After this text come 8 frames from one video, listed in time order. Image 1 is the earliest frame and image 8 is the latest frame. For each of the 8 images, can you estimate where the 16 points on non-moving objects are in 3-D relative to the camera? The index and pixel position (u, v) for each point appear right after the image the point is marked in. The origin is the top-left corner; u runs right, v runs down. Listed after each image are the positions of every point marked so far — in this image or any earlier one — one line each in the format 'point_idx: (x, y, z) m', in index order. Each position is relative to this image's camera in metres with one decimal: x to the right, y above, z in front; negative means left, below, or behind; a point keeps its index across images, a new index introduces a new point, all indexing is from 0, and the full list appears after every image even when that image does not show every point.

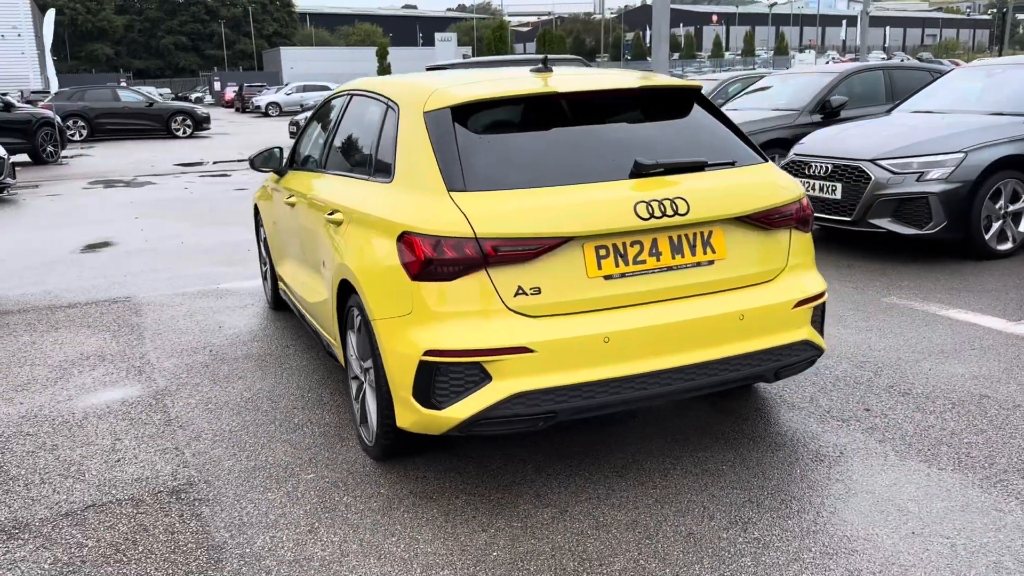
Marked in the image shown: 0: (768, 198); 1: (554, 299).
0: (+0.9, +0.3, +3.2) m
1: (+0.1, 0.0, +2.9) m
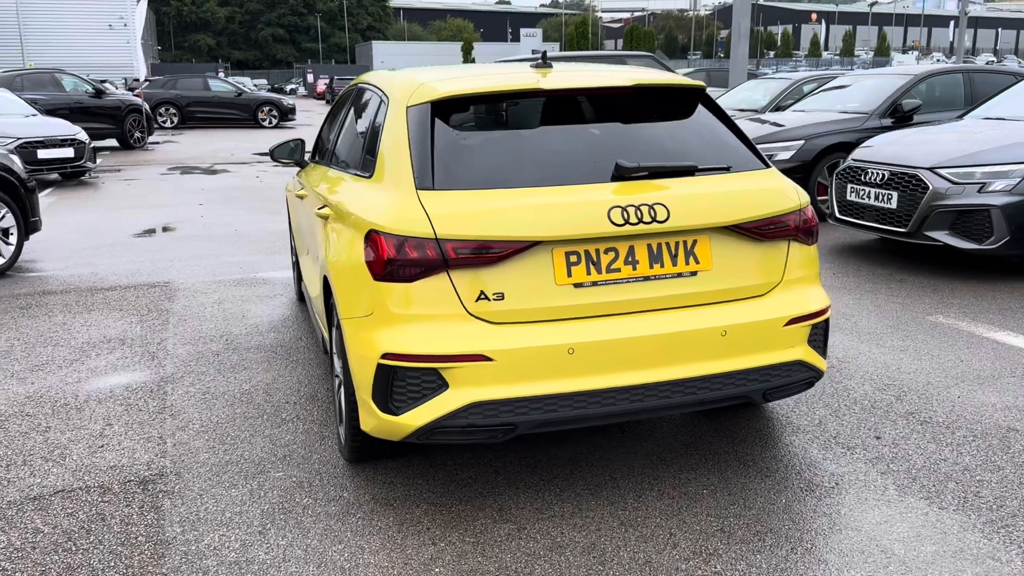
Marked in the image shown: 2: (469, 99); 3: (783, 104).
0: (+0.9, +0.3, +3.0) m
1: (0.0, -0.1, +2.8) m
2: (-0.2, +0.7, +3.2) m
3: (+3.6, +2.5, +11.8) m
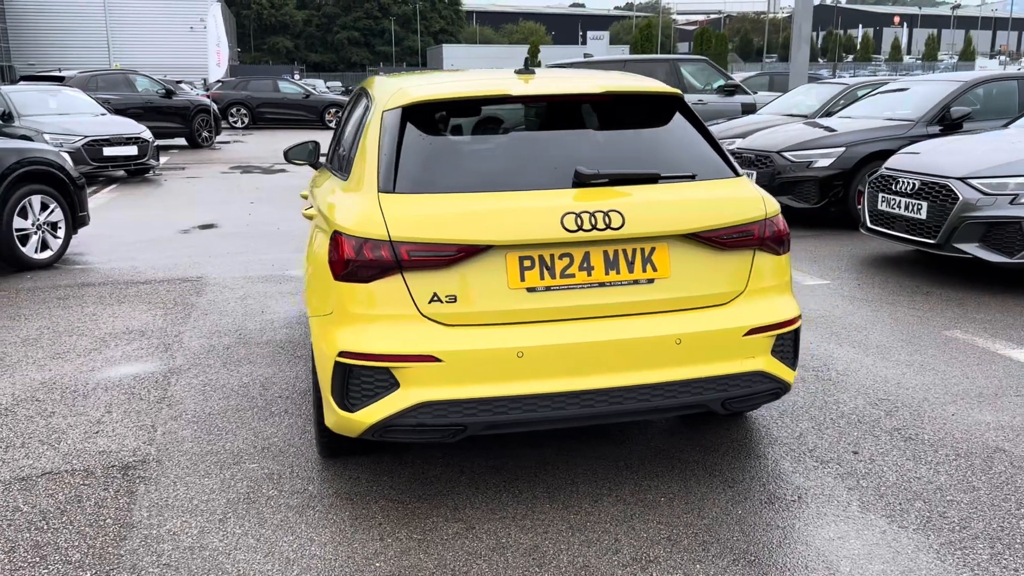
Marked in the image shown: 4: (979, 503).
0: (+0.7, +0.2, +3.0) m
1: (-0.1, -0.1, +2.8) m
2: (-0.3, +0.7, +3.3) m
3: (+4.2, +2.4, +11.5) m
4: (+1.6, -0.7, +3.0) m
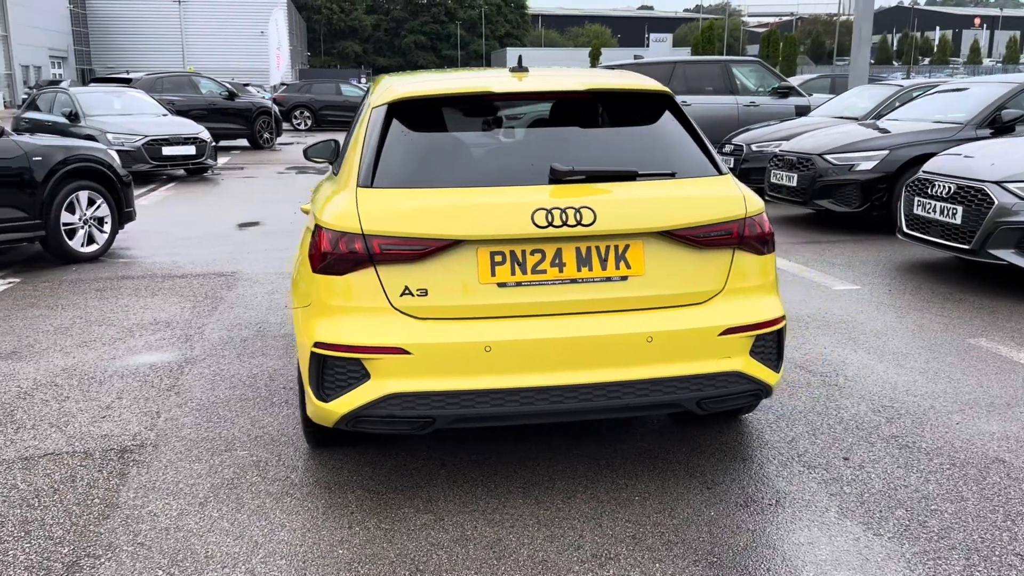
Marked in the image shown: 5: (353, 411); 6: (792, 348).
0: (+0.6, +0.3, +3.0) m
1: (-0.2, 0.0, +2.9) m
2: (-0.4, +0.7, +3.3) m
3: (+4.8, +2.3, +11.2) m
4: (+1.5, -0.7, +2.9) m
5: (-0.5, -0.4, +2.9) m
6: (+1.5, -0.3, +4.8) m
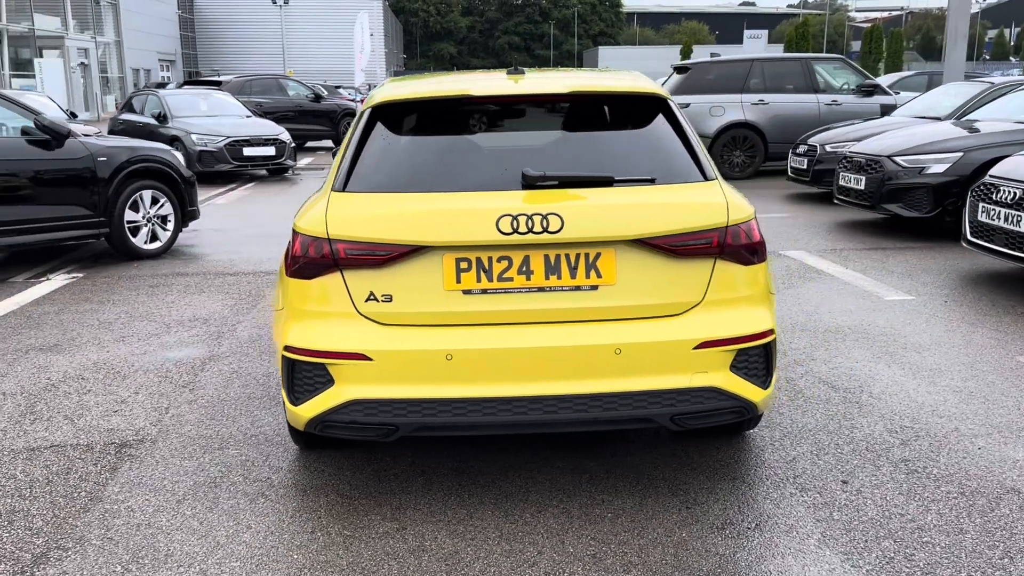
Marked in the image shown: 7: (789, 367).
0: (+0.5, +0.2, +2.8) m
1: (-0.3, -0.1, +2.8) m
2: (-0.4, +0.7, +3.3) m
3: (+5.6, +2.2, +10.6) m
4: (+1.4, -0.8, +2.7) m
5: (-0.6, -0.4, +2.9) m
6: (+1.6, -0.4, +4.6) m
7: (+1.4, -0.4, +4.5) m
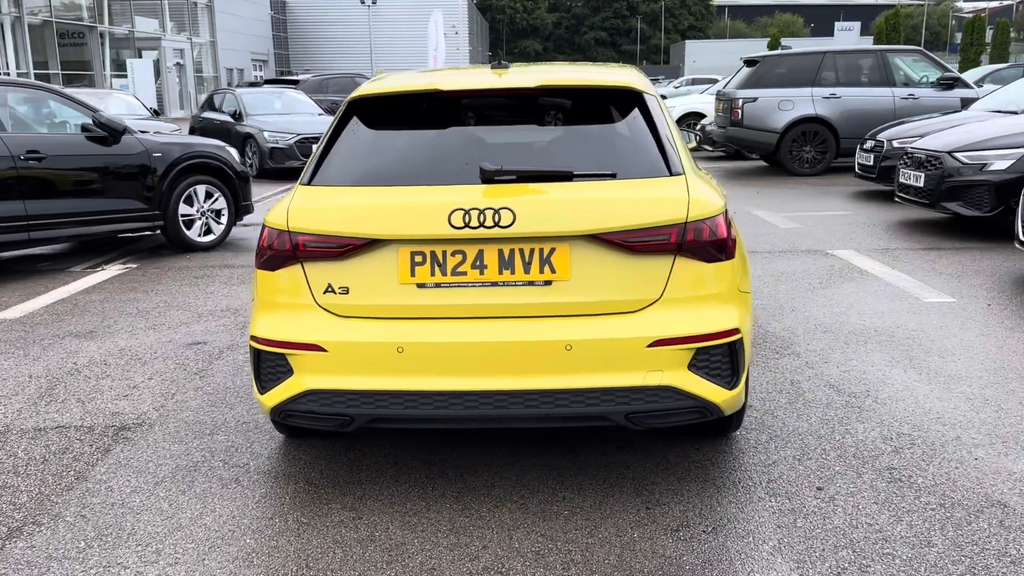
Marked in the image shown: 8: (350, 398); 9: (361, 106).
0: (+0.4, +0.2, +2.8) m
1: (-0.5, 0.0, +2.9) m
2: (-0.5, +0.7, +3.3) m
3: (+6.2, +2.1, +10.0) m
4: (+1.2, -0.8, +2.6) m
5: (-0.8, -0.4, +3.0) m
6: (+1.6, -0.4, +4.4) m
7: (+1.4, -0.4, +4.3) m
8: (-0.5, -0.4, +2.8) m
9: (-0.6, +0.7, +3.3) m
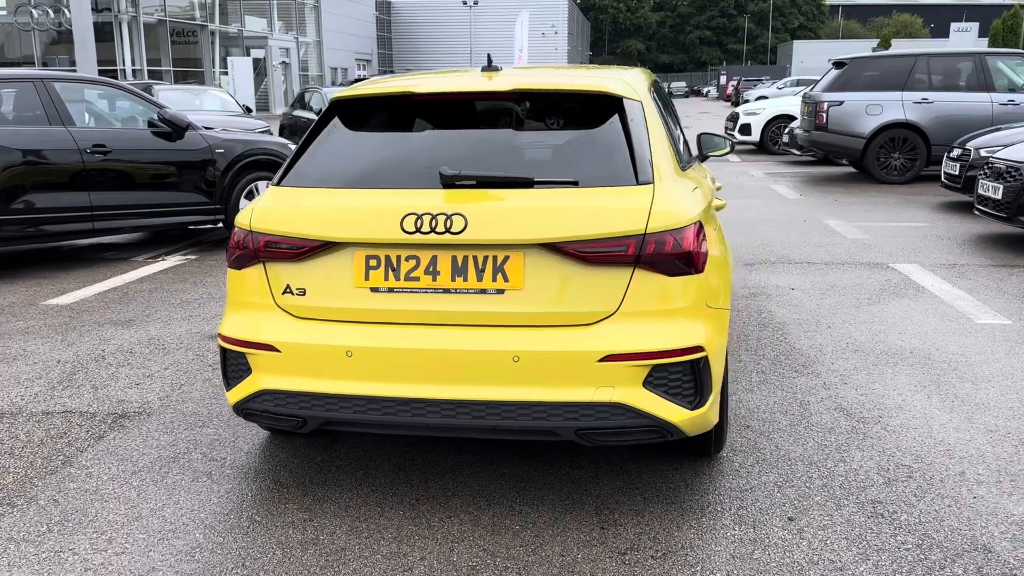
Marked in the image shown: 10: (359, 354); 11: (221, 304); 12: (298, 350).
0: (+0.3, +0.2, +2.7) m
1: (-0.6, 0.0, +2.9) m
2: (-0.6, +0.7, +3.3) m
3: (+6.9, +1.9, +9.2) m
4: (+1.0, -0.9, +2.4) m
5: (-0.9, -0.4, +3.0) m
6: (+1.6, -0.5, +4.2) m
7: (+1.4, -0.5, +4.1) m
8: (-0.7, -0.4, +2.8) m
9: (-0.6, +0.7, +3.3) m
10: (-0.5, -0.2, +2.8) m
11: (-2.0, -0.1, +6.0) m
12: (-0.7, -0.2, +2.8) m
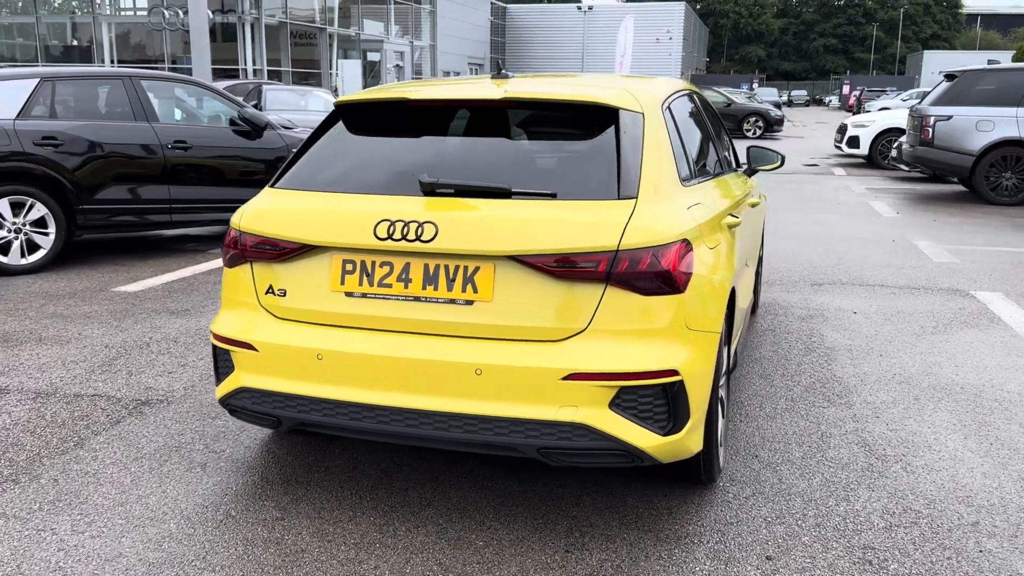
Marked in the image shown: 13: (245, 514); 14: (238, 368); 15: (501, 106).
0: (+0.2, +0.1, +2.6) m
1: (-0.7, -0.1, +2.9) m
2: (-0.5, +0.7, +3.3) m
3: (+7.6, +1.4, +8.3) m
4: (+0.8, -0.9, +2.2) m
5: (-1.0, -0.4, +3.1) m
6: (+1.7, -0.6, +3.9) m
7: (+1.4, -0.6, +3.9) m
8: (-0.8, -0.4, +2.9) m
9: (-0.6, +0.7, +3.4) m
10: (-0.6, -0.2, +2.8) m
11: (-1.7, -0.1, +6.2) m
12: (-0.8, -0.2, +2.9) m
13: (-0.9, -0.8, +3.0) m
14: (-0.9, -0.3, +3.0) m
15: (0.0, +0.6, +3.1) m
